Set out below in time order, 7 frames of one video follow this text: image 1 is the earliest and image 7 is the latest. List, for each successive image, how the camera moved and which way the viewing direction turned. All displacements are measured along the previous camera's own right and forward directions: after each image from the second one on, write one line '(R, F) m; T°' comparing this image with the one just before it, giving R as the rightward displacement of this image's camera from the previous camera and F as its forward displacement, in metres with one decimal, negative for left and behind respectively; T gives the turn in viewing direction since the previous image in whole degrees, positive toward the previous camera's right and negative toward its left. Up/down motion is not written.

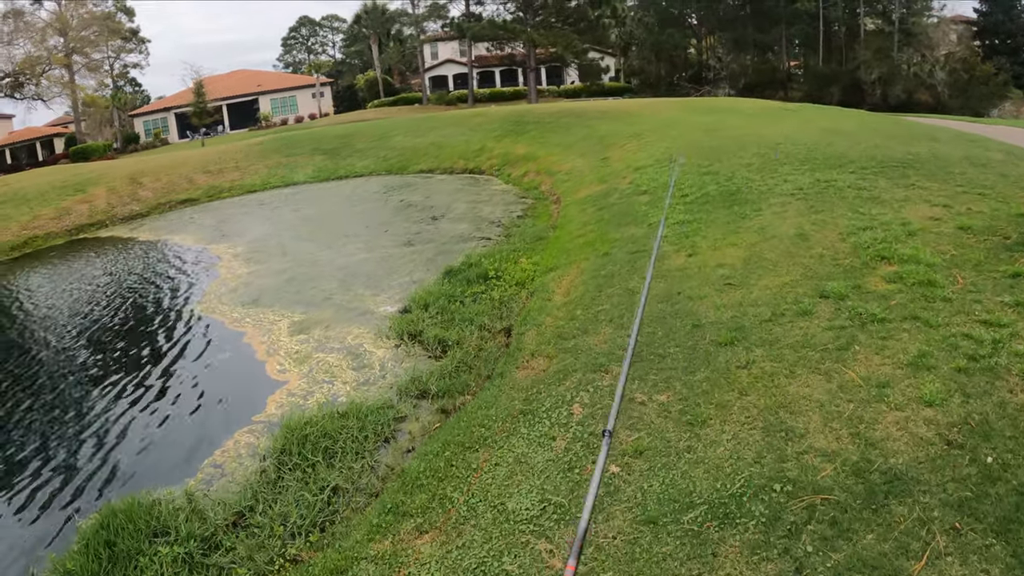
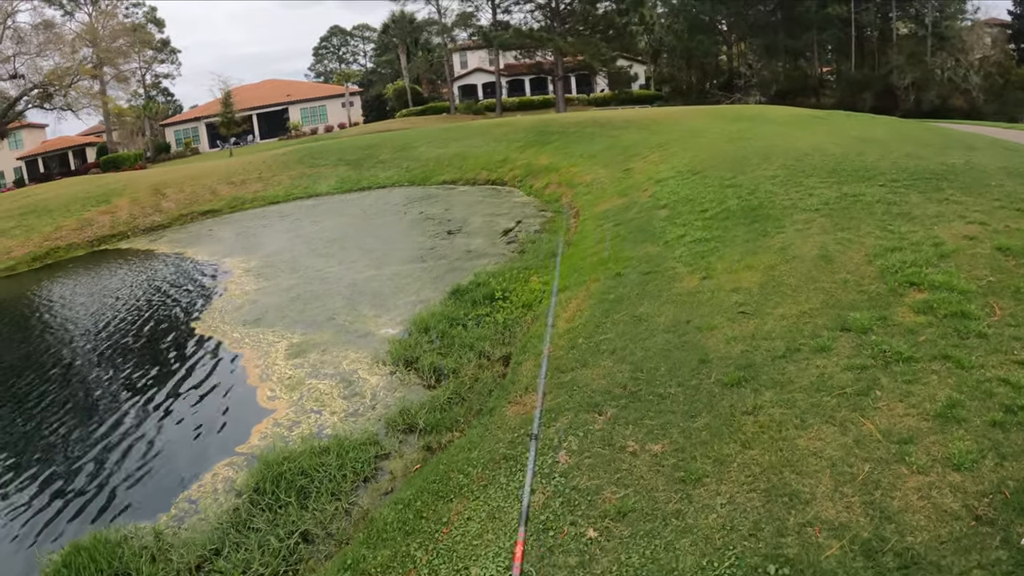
(+0.4, +0.4) m; -3°
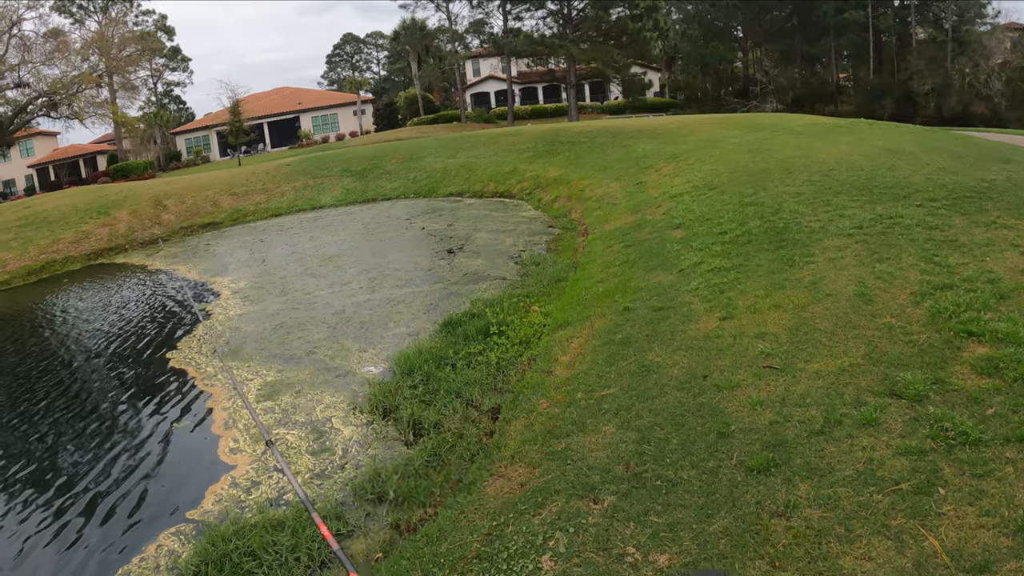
(+0.2, +0.8) m; -1°
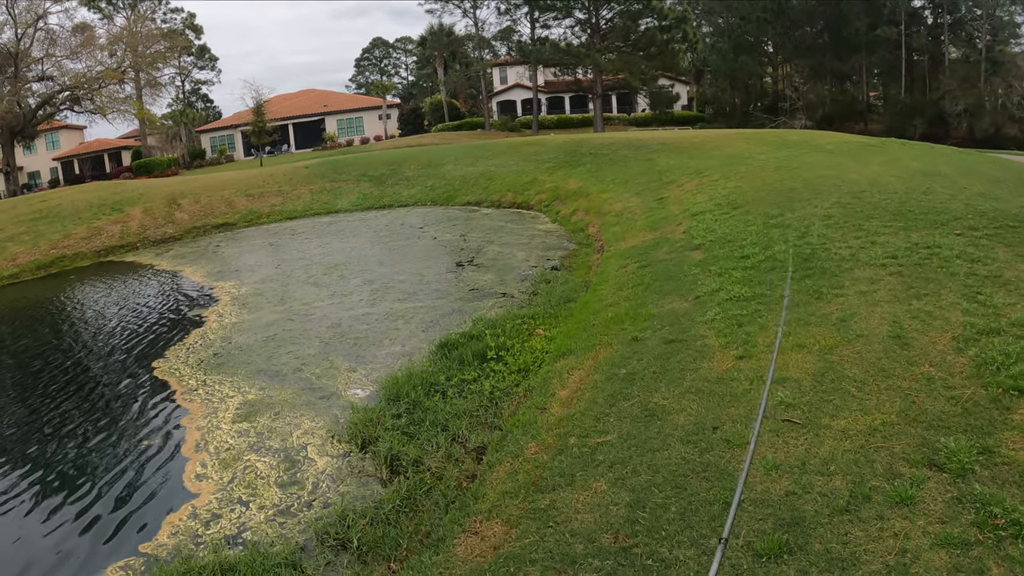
(+0.3, +0.6) m; -2°
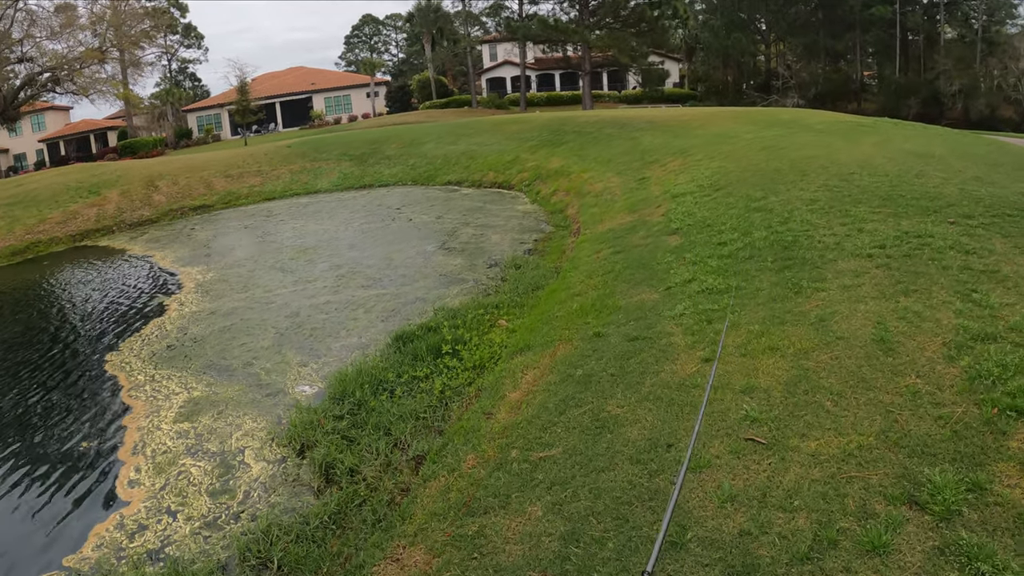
(+0.5, +0.6) m; 0°
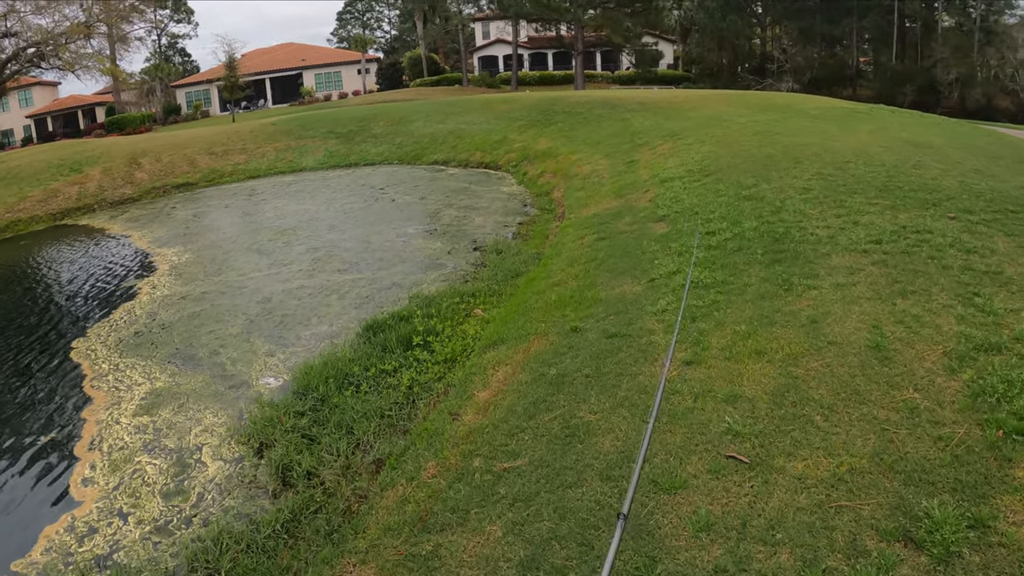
(+0.2, +0.4) m; 0°
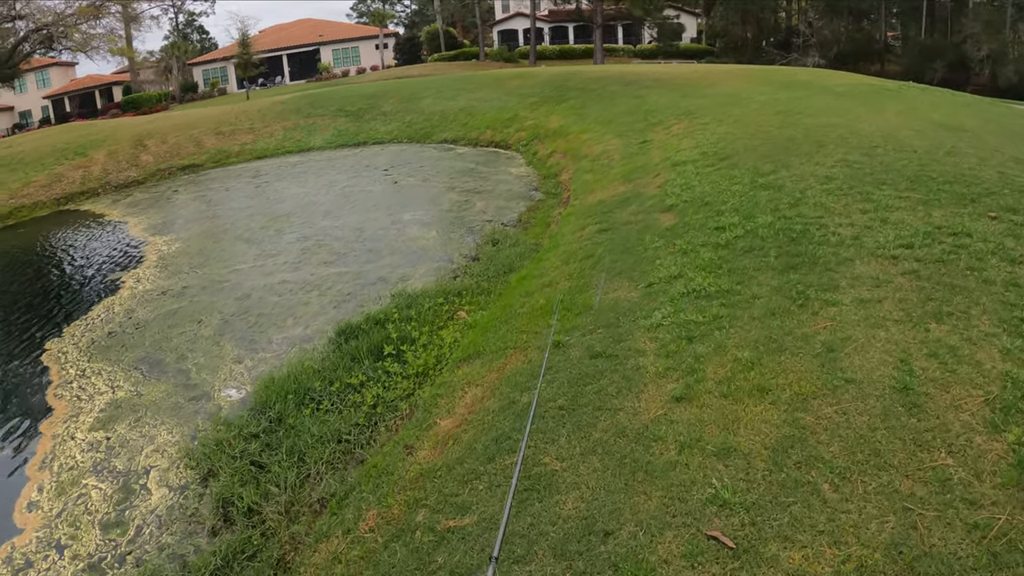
(+0.5, +0.7) m; -2°
